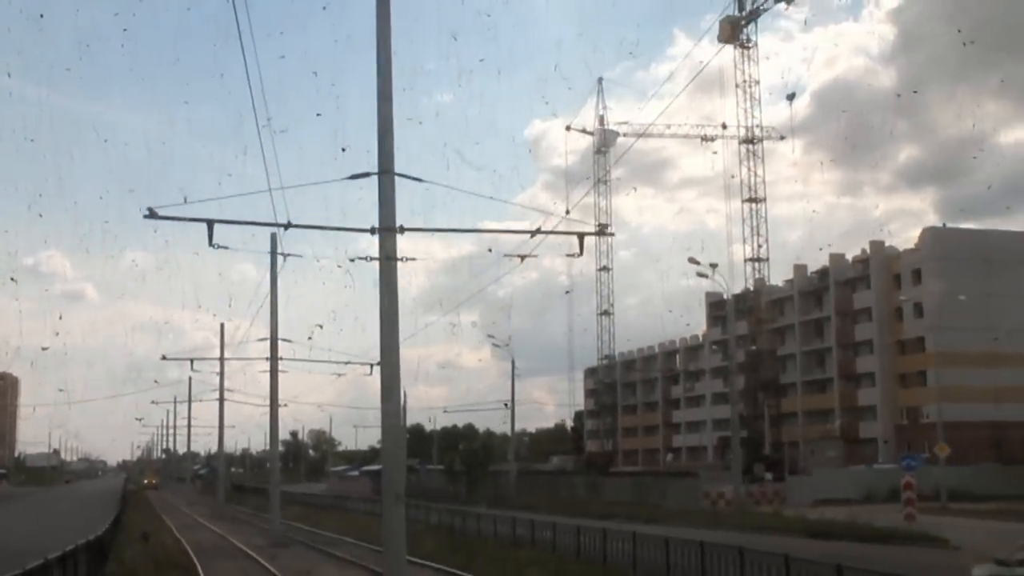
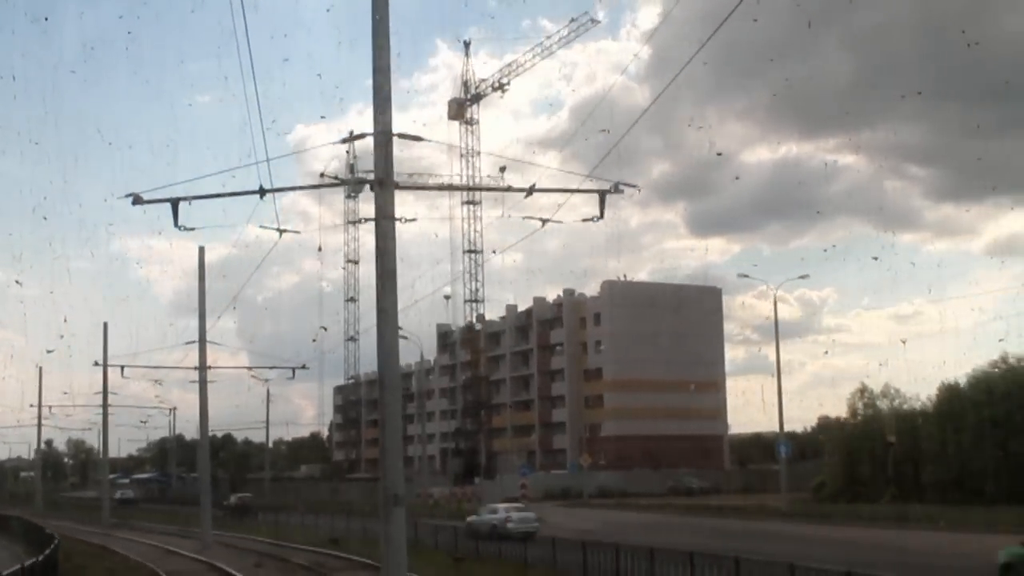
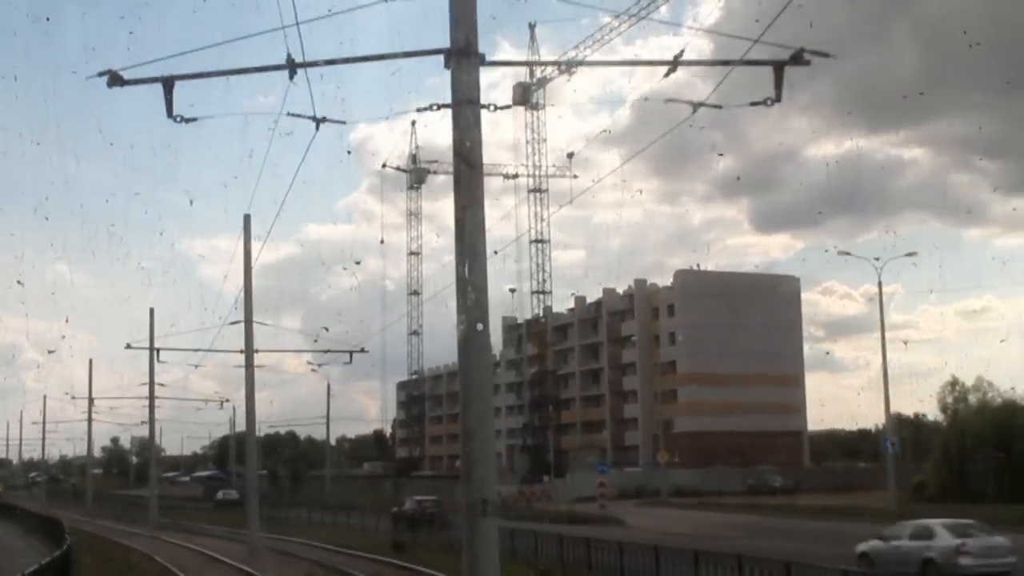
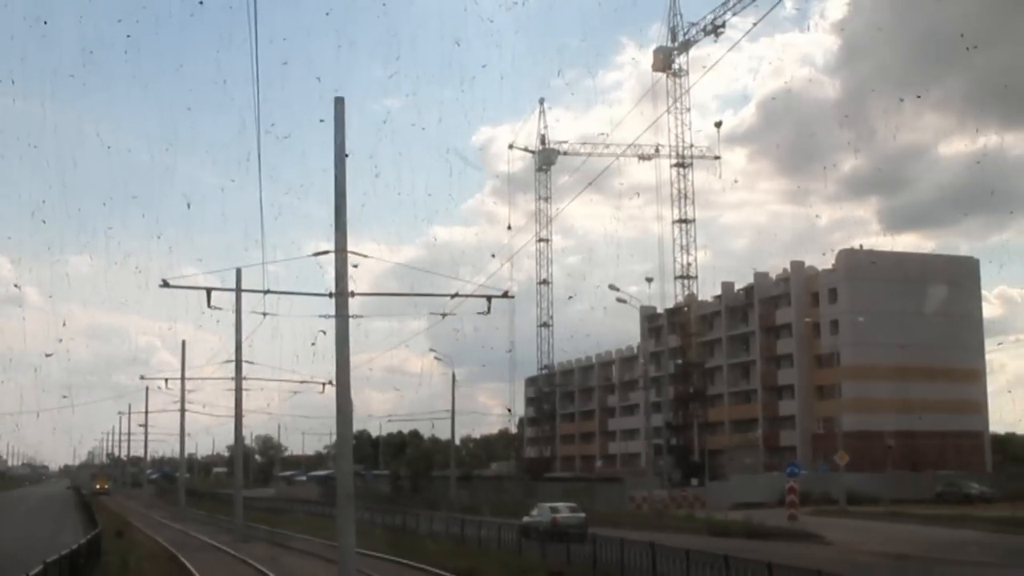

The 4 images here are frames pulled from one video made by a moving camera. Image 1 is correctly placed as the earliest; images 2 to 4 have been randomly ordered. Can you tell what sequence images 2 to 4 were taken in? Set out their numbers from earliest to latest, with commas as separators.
4, 3, 2
